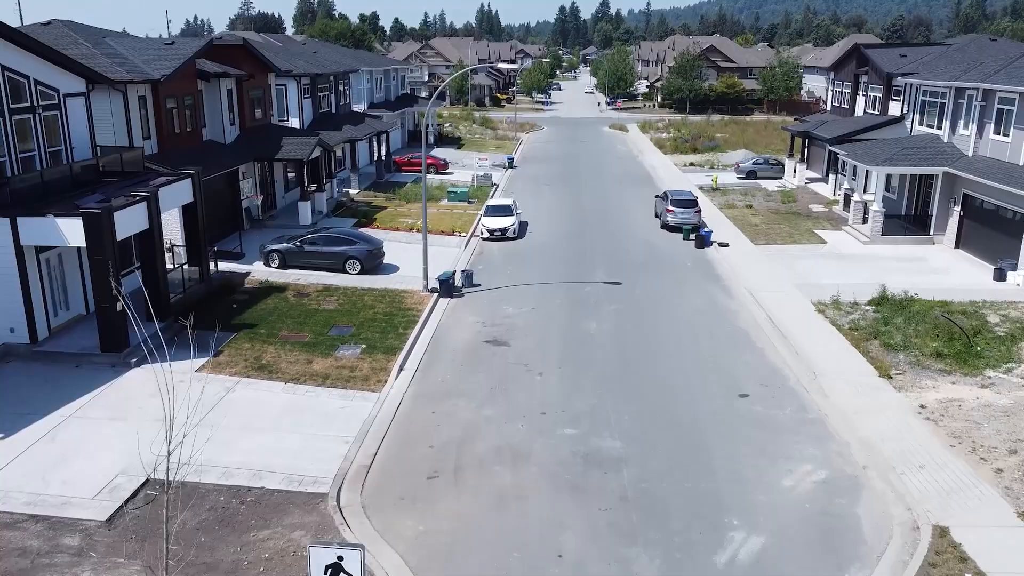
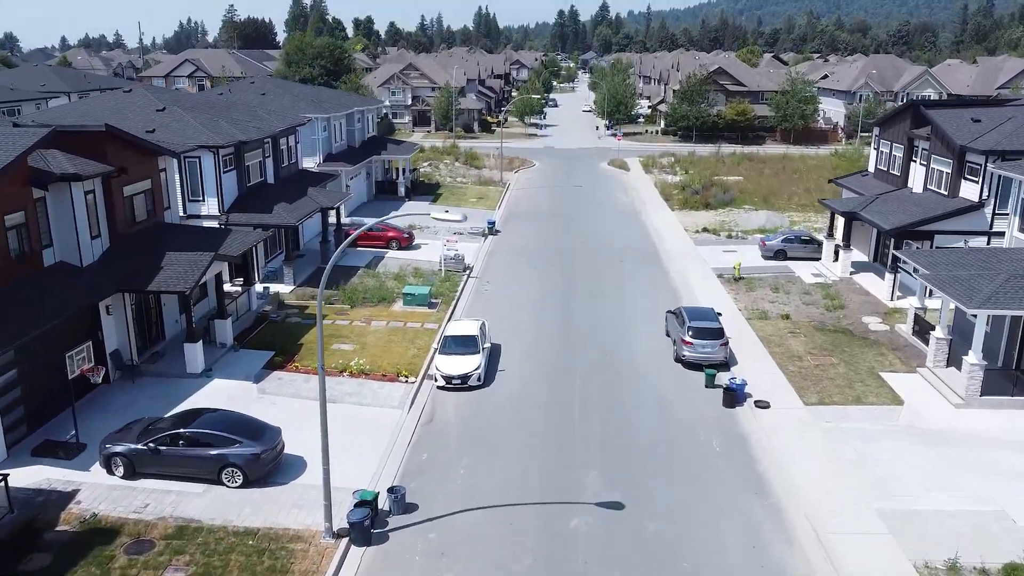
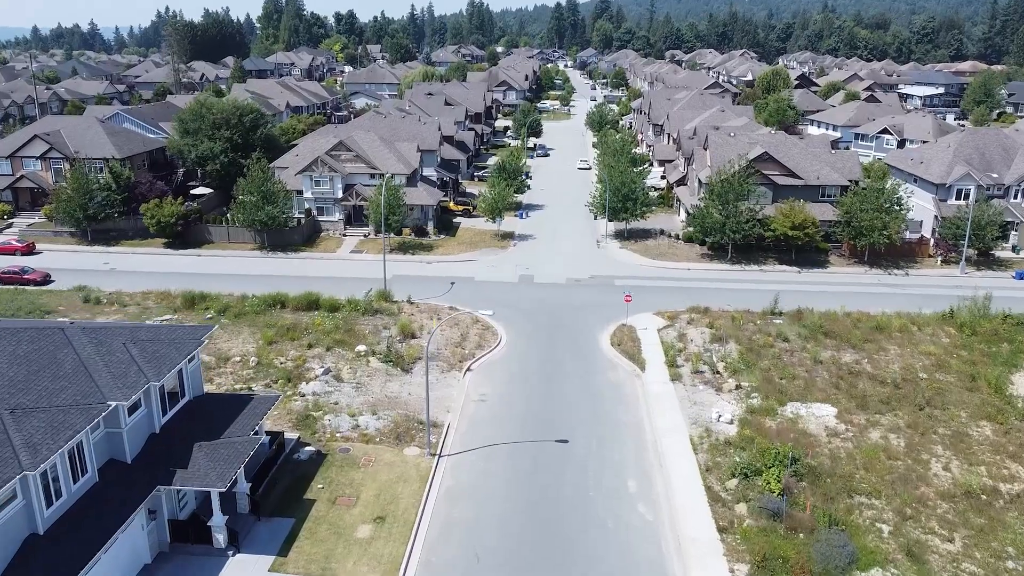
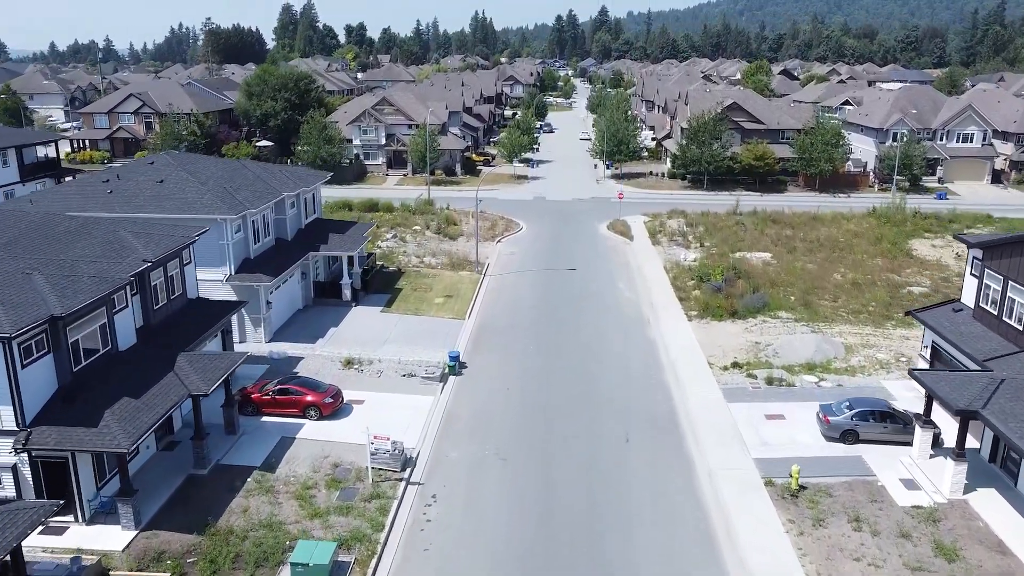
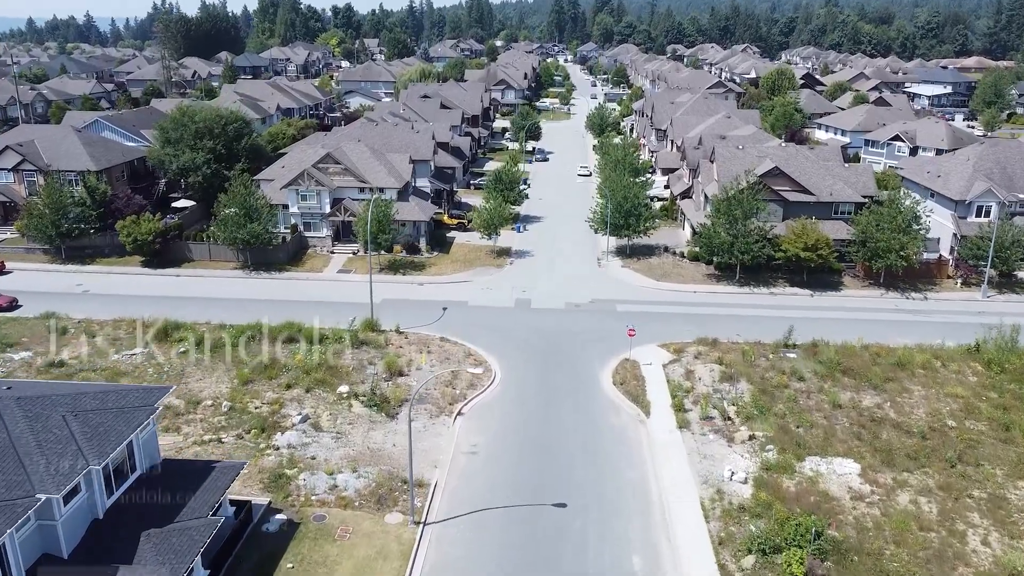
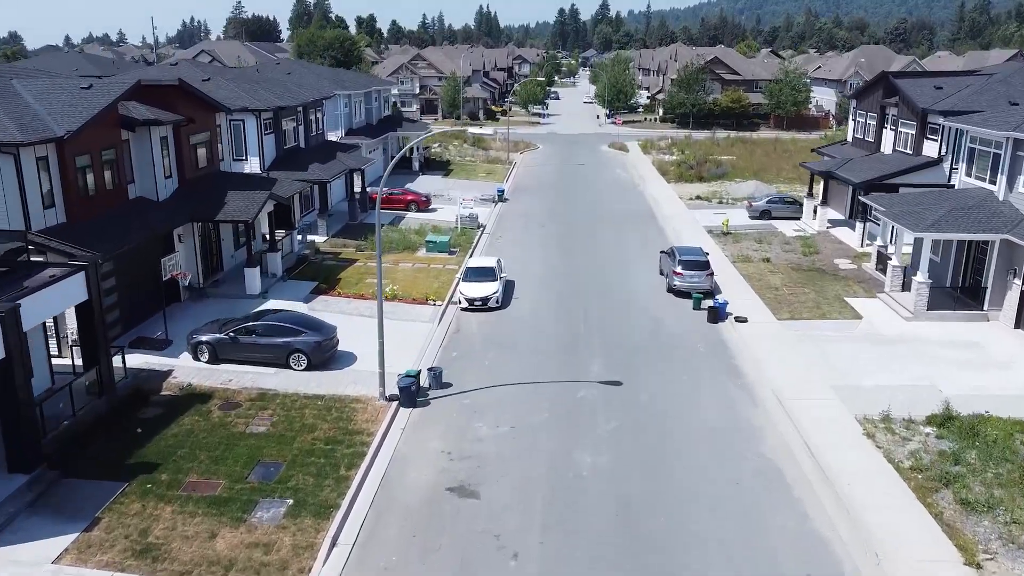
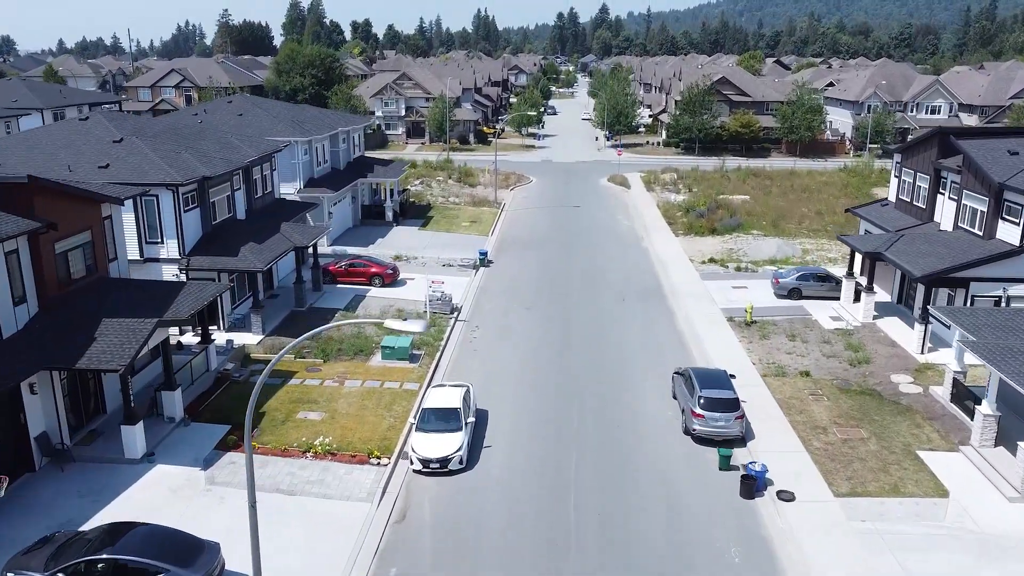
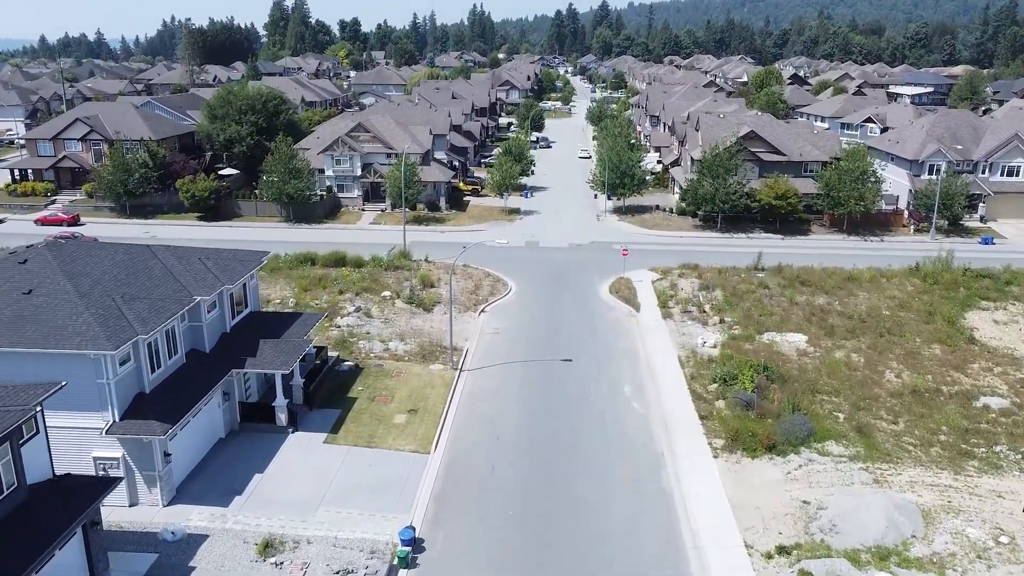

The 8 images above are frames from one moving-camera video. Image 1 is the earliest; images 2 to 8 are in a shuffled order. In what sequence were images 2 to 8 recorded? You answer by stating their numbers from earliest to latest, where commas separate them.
6, 2, 7, 4, 8, 3, 5
